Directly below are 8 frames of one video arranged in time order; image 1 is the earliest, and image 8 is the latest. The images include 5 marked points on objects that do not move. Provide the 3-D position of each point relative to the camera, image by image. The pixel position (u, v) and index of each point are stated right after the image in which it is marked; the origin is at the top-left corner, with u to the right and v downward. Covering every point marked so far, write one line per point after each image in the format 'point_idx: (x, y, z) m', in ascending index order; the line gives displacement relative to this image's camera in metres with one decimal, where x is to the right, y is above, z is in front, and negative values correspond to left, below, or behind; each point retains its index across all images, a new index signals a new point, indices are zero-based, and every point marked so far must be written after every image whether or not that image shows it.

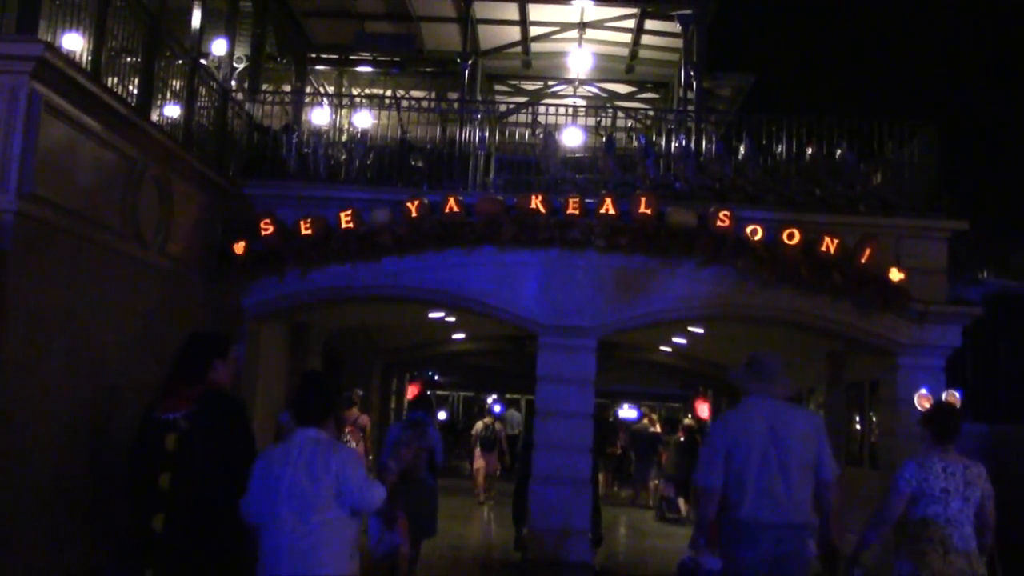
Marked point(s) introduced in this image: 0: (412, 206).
0: (-1.1, +0.9, +14.6) m
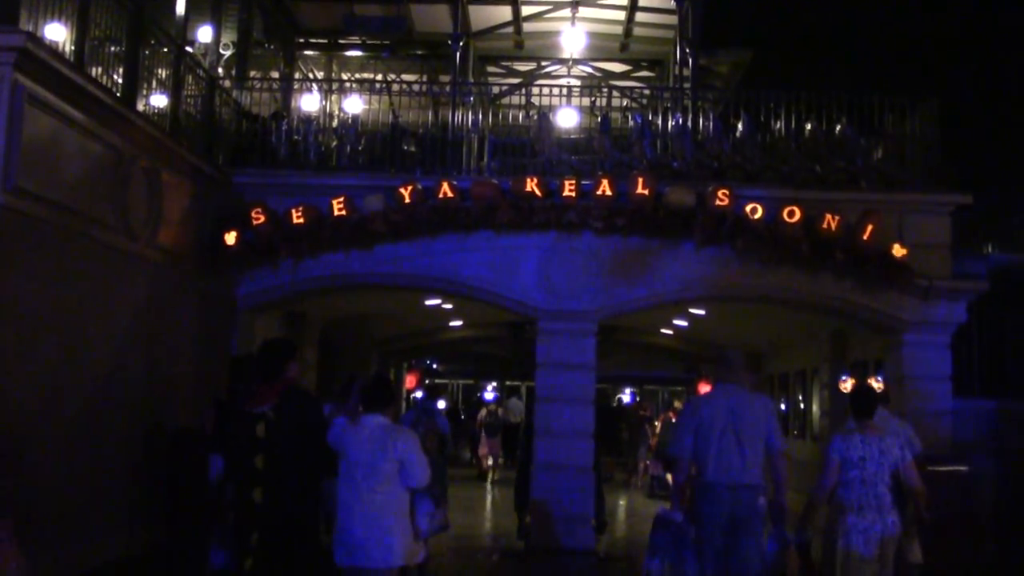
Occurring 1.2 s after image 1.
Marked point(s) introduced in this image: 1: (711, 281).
0: (-1.1, +1.0, +14.3) m
1: (+2.2, +0.1, +14.6) m
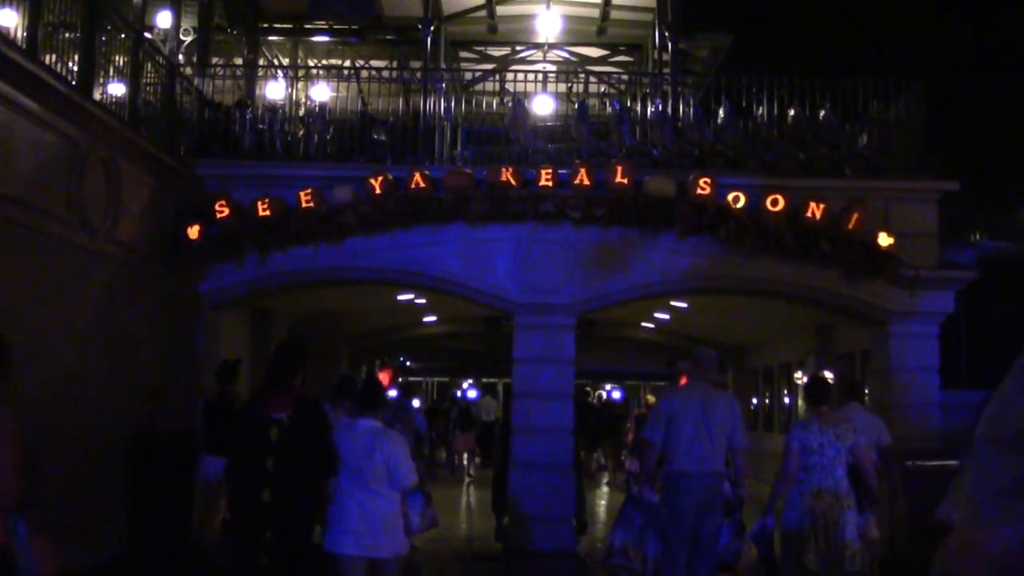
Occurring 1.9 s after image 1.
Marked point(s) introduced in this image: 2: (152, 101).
0: (-1.4, +1.1, +13.8) m
1: (+1.9, +0.2, +14.1) m
2: (-3.7, +1.9, +13.6) m
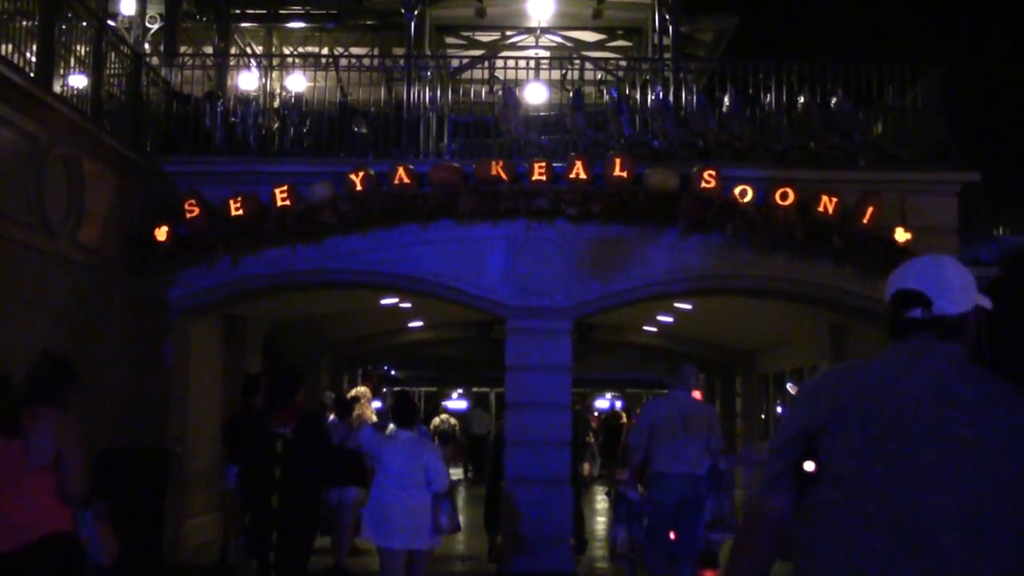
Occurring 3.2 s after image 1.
0: (-1.5, +1.1, +12.9) m
1: (+1.8, +0.2, +13.2) m
2: (-3.8, +1.9, +12.7) m
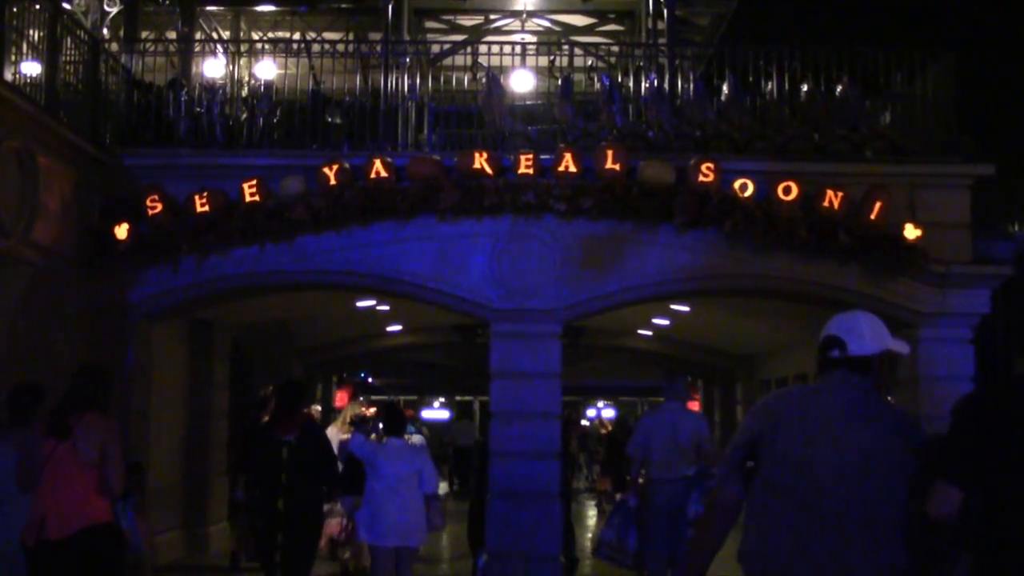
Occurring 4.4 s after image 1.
0: (-1.6, +1.1, +12.0) m
1: (+1.7, +0.1, +12.3) m
2: (-3.9, +1.8, +11.8) m
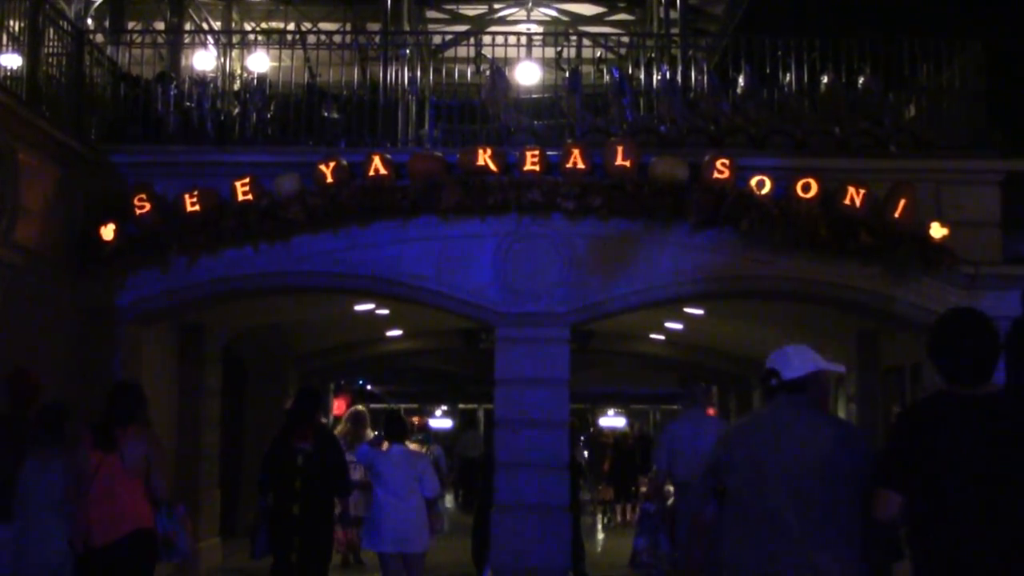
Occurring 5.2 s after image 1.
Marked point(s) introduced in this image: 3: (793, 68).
0: (-1.6, +1.0, +11.4) m
1: (+1.8, +0.1, +11.7) m
2: (-3.9, +1.8, +11.2) m
3: (+2.6, +2.1, +12.5) m
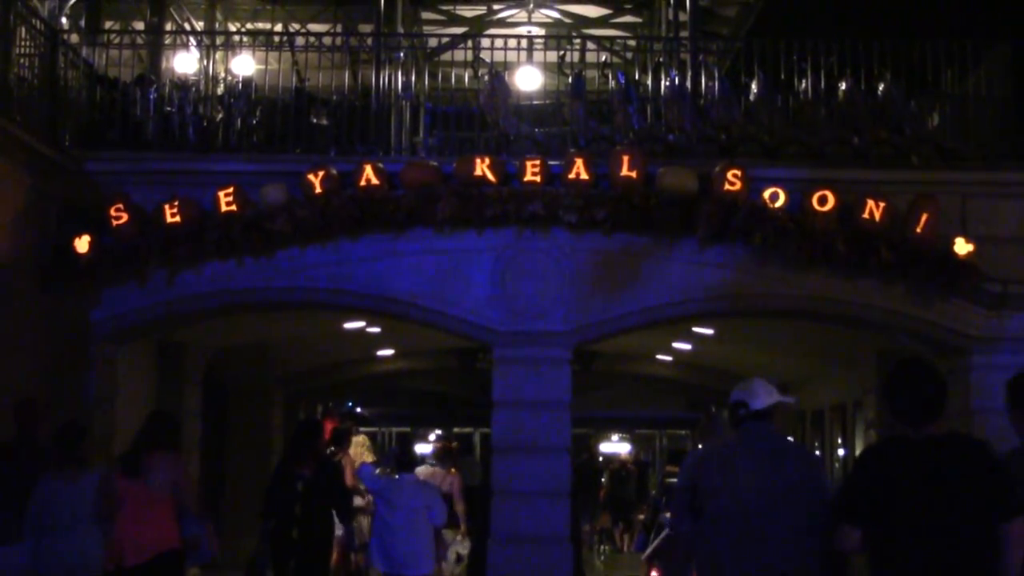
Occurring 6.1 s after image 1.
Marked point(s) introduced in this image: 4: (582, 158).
0: (-1.6, +0.9, +10.8) m
1: (+1.7, 0.0, +11.1) m
2: (-3.9, +1.7, +10.6) m
3: (+2.6, +1.9, +11.8) m
4: (+0.6, +1.0, +10.7) m
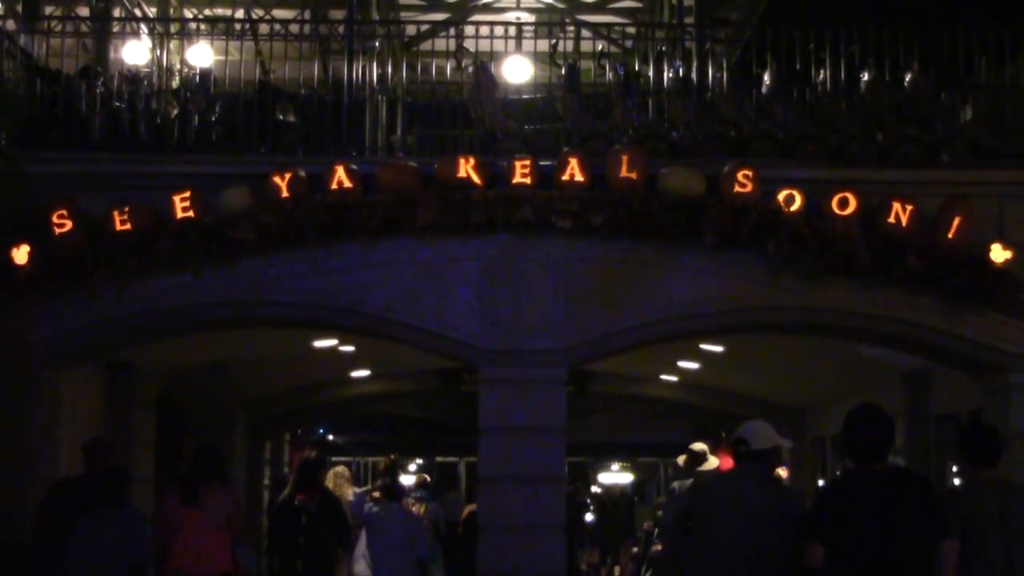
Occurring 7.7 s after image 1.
0: (-1.7, +0.8, +9.7) m
1: (+1.7, -0.1, +10.0) m
2: (-4.0, +1.6, +9.5) m
3: (+2.5, +1.8, +10.7) m
4: (+0.5, +1.0, +9.6) m
